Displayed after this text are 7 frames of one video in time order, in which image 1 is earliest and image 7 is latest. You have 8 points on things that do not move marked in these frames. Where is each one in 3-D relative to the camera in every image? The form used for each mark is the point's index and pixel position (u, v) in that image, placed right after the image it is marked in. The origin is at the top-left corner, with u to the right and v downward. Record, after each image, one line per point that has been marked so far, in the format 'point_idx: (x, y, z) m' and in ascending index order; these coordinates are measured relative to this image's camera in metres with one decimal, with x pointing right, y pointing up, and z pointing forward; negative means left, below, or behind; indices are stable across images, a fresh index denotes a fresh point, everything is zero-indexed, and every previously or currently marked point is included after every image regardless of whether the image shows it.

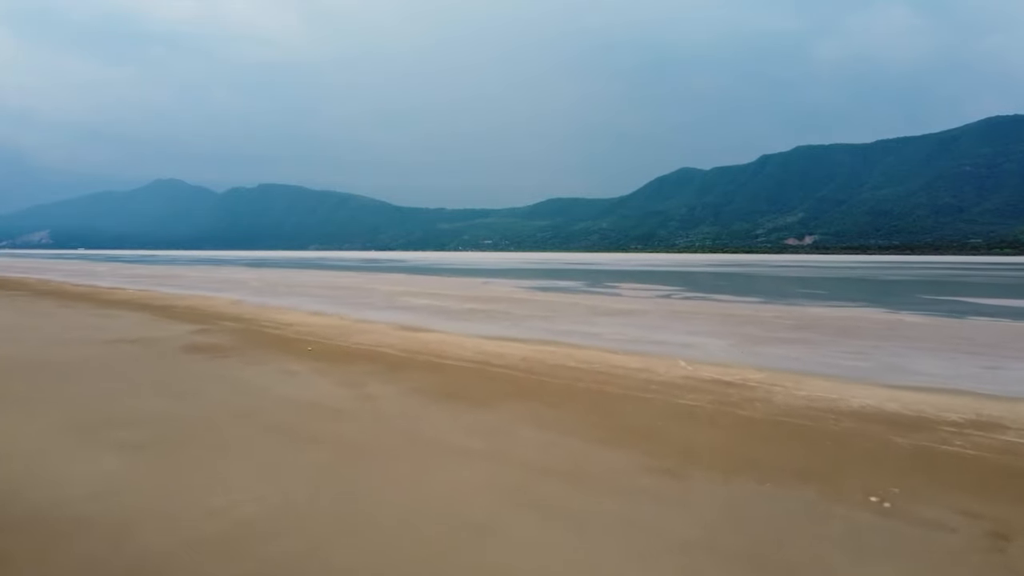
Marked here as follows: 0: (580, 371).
0: (+1.0, -1.3, +11.2) m
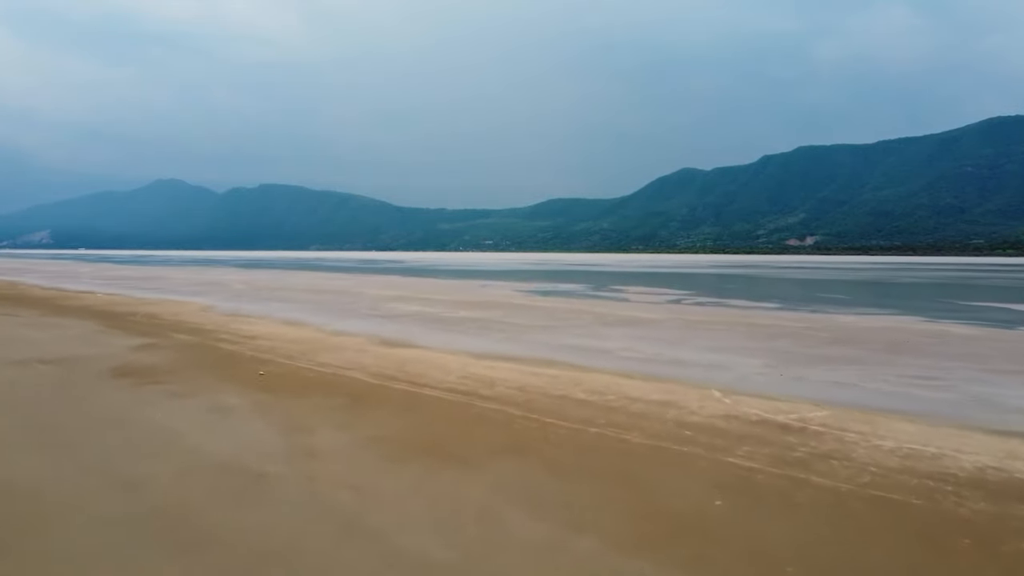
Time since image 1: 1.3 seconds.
0: (+0.9, -1.4, +8.9) m
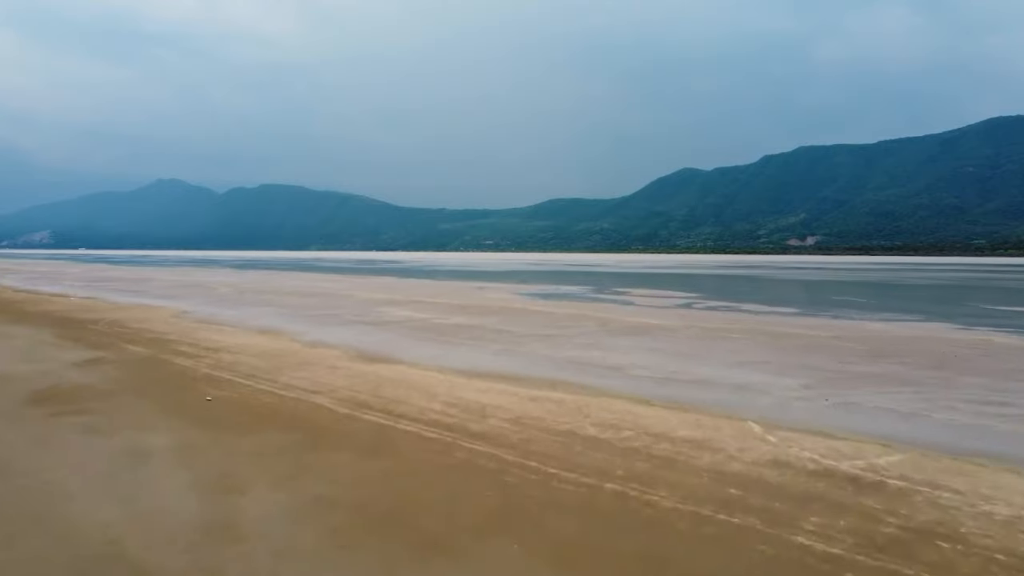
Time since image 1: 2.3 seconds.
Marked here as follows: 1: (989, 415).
0: (+0.9, -1.5, +7.1) m
1: (+5.7, -1.5, +9.0) m
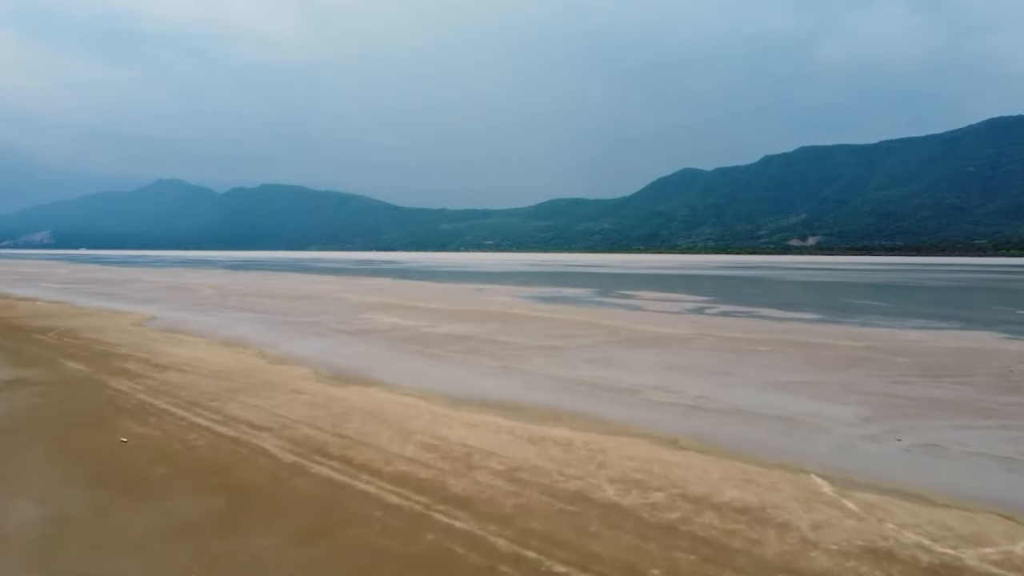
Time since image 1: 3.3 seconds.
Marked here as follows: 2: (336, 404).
0: (+0.8, -1.7, +5.1) m
1: (+5.6, -1.6, +7.1) m
2: (-2.2, -1.5, +9.5) m
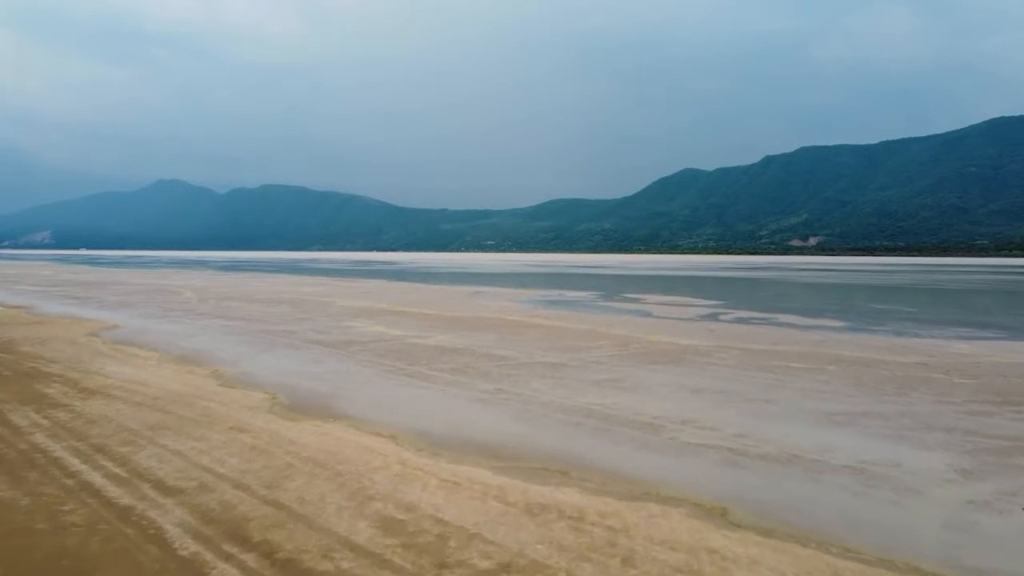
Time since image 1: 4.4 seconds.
0: (+0.8, -1.8, +3.1) m
1: (+5.6, -1.8, +5.1) m
2: (-2.3, -1.6, +7.5) m
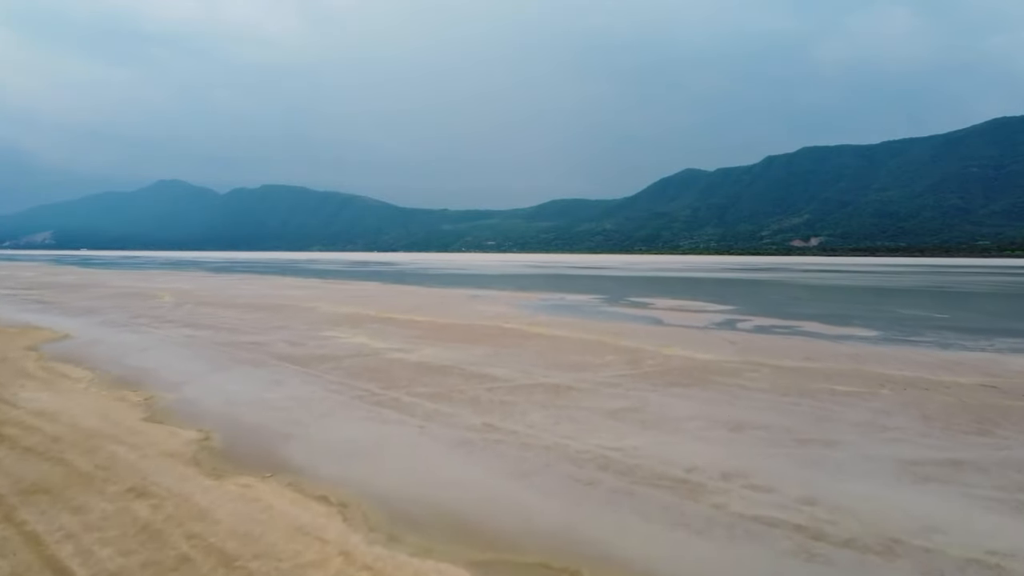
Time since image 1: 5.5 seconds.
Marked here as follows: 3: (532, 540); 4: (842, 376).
0: (+0.7, -1.9, +1.1) m
1: (+5.5, -1.9, +3.0) m
2: (-2.4, -1.7, +5.5) m
3: (+0.1, -1.7, +5.4) m
4: (+5.5, -1.5, +12.4) m
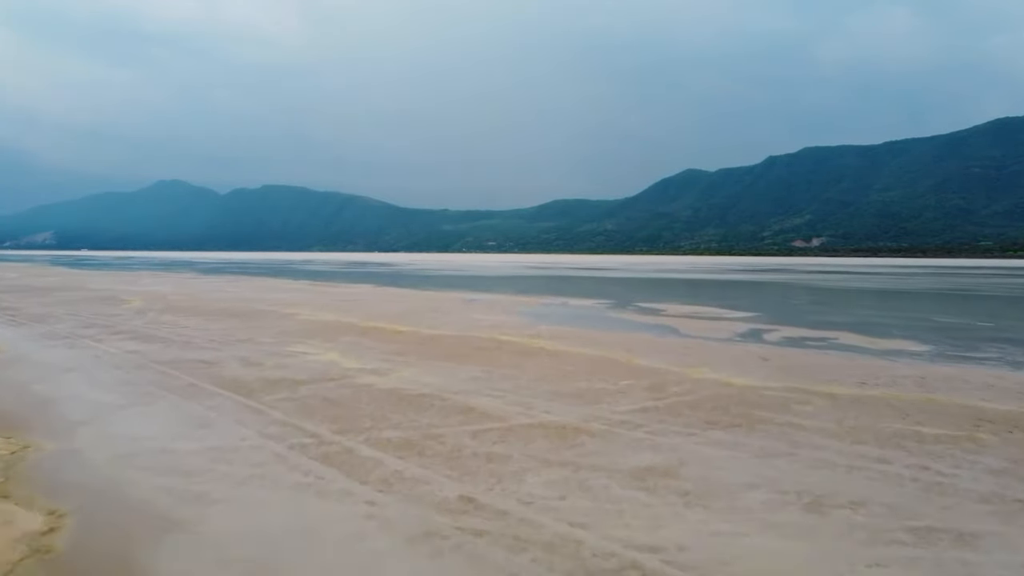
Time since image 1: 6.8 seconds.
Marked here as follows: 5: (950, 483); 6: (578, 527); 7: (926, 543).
0: (+0.6, -2.1, -1.4) m
1: (+5.4, -2.1, +0.5) m
2: (-2.5, -1.9, +3.0) m
3: (+0.1, -1.9, +2.9) m
4: (+5.4, -1.6, +9.9) m
5: (+4.0, -1.7, +6.9) m
6: (+0.5, -1.8, +5.8) m
7: (+3.0, -1.8, +5.6) m
